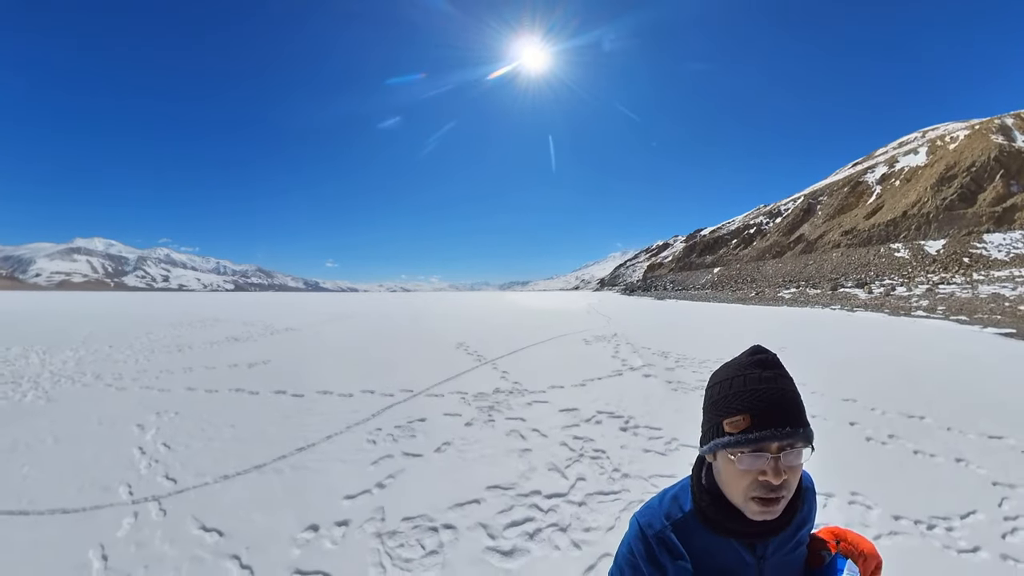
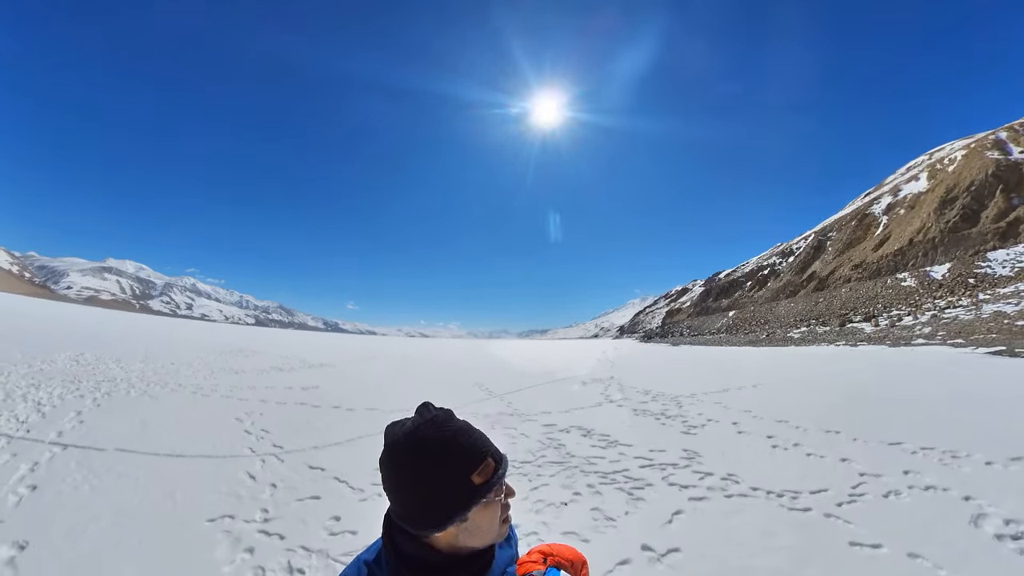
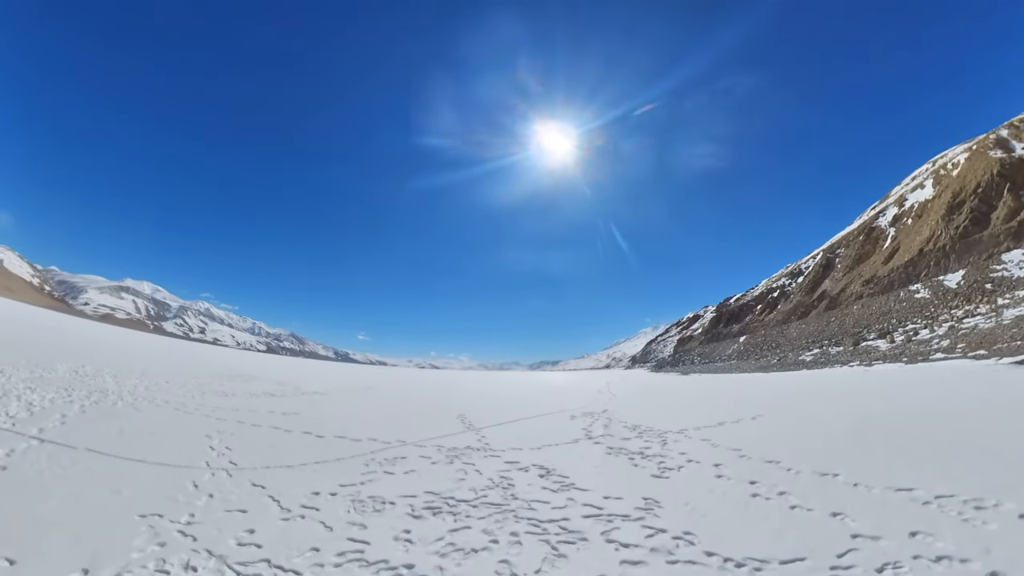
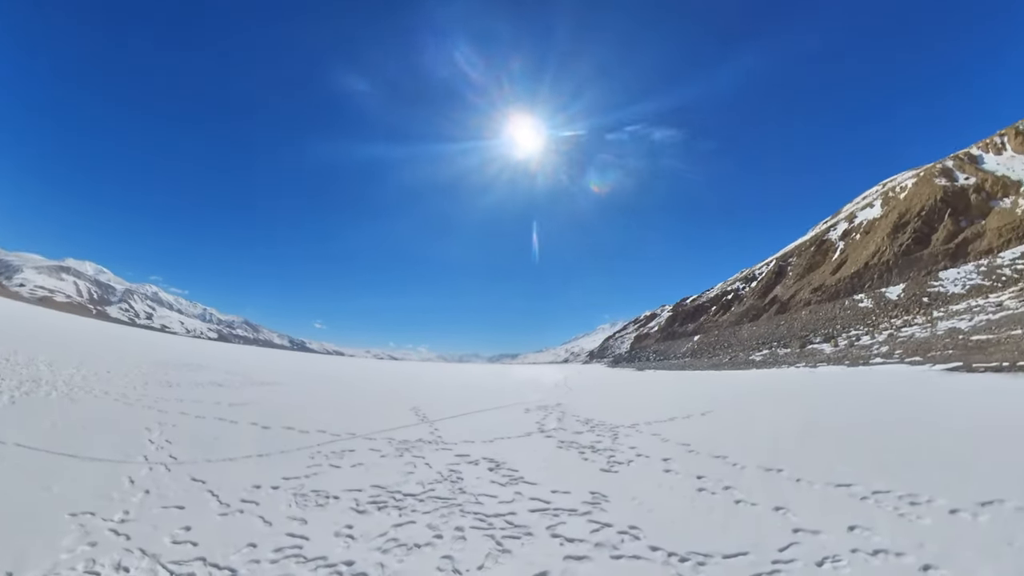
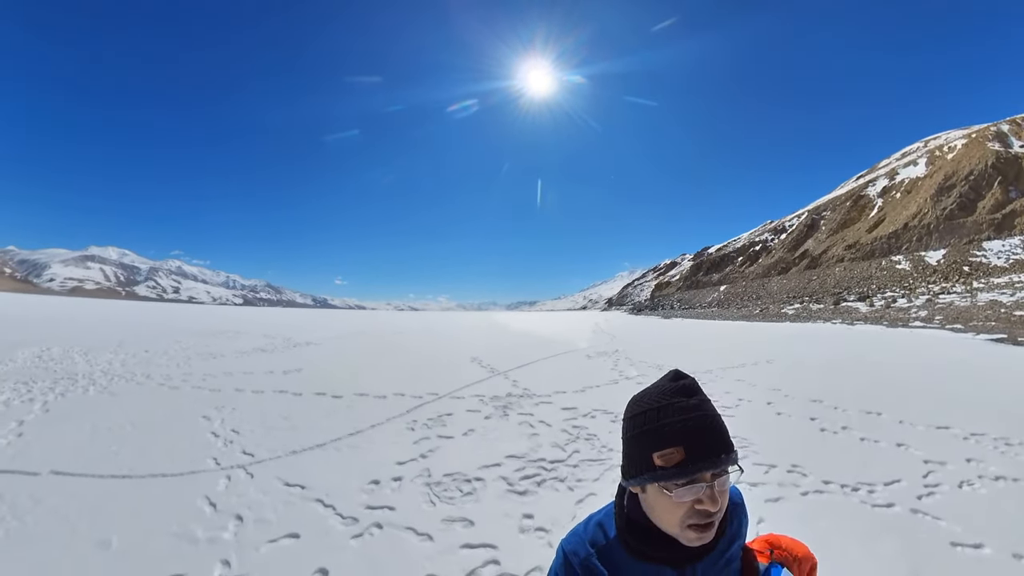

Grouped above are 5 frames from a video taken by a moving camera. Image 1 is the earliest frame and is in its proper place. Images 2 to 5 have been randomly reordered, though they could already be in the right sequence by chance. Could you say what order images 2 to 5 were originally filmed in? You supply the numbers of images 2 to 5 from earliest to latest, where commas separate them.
5, 2, 3, 4
